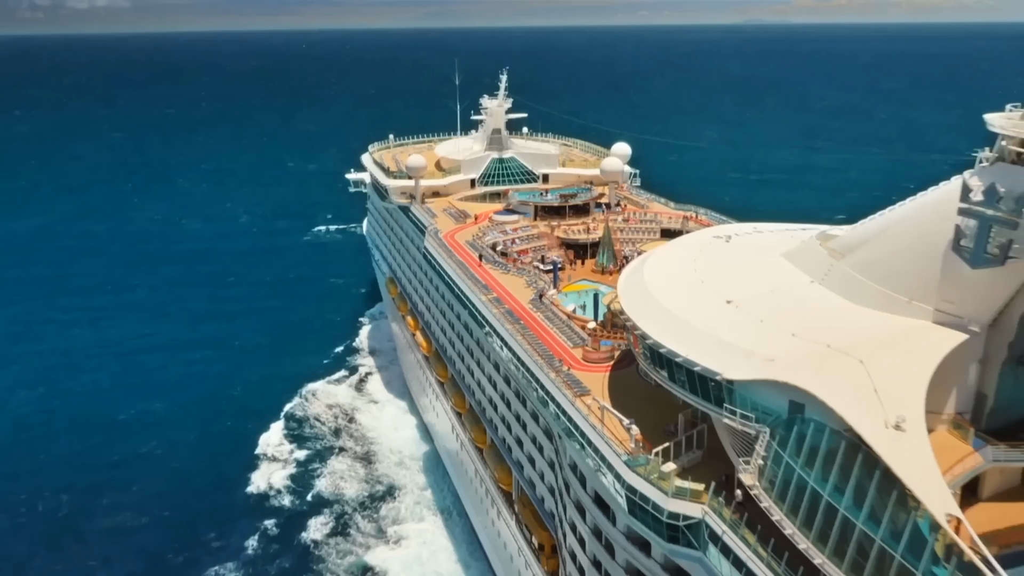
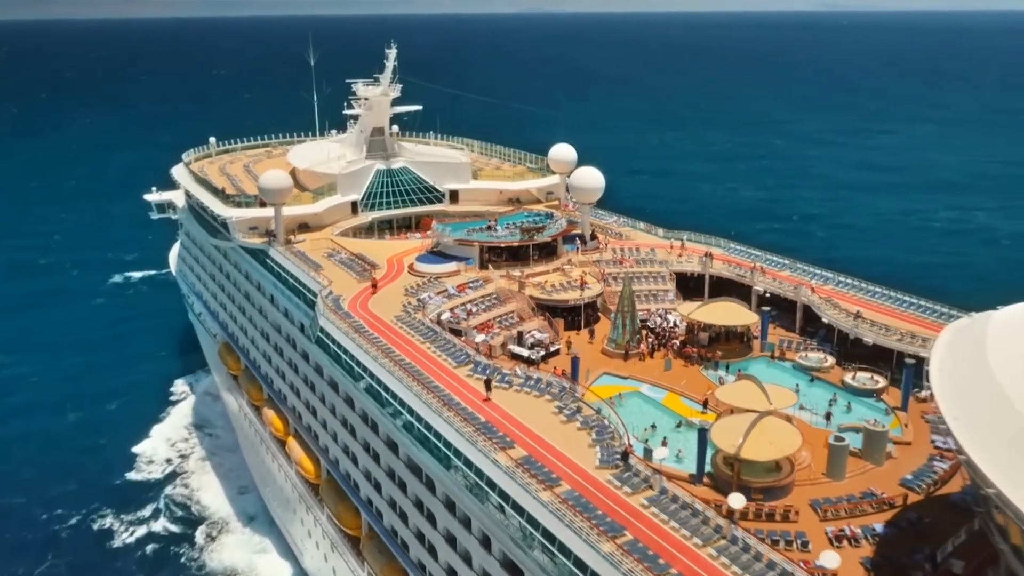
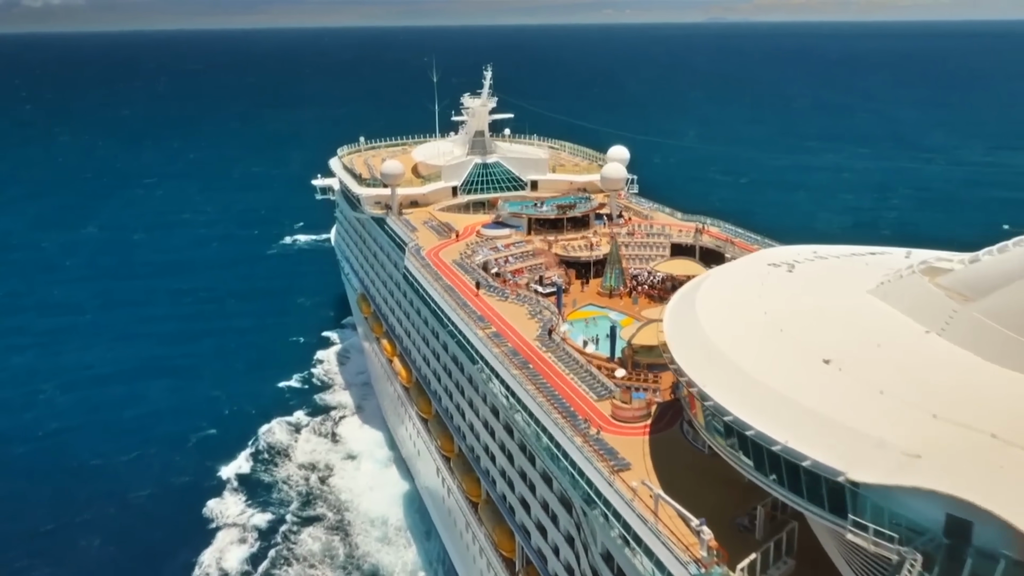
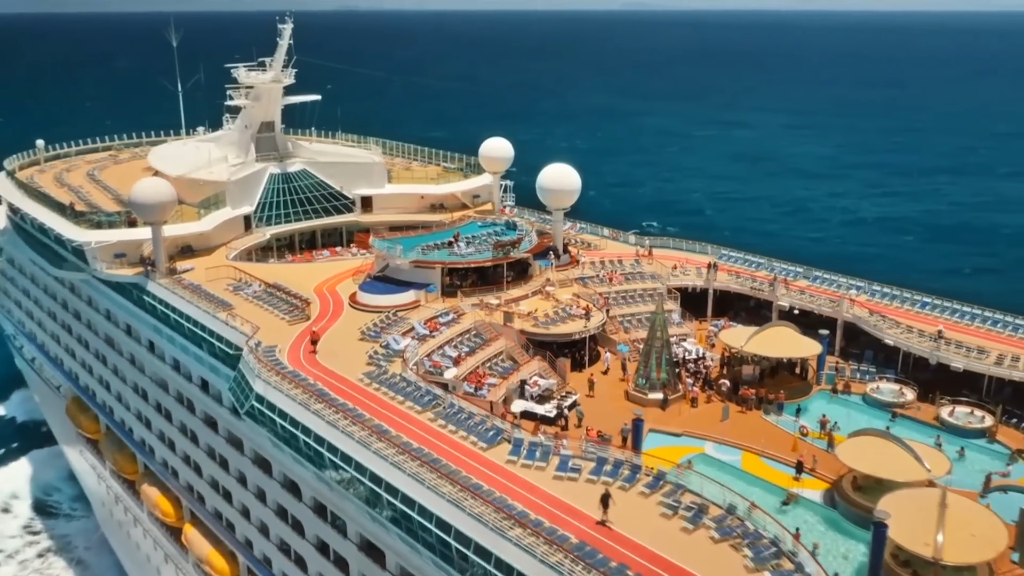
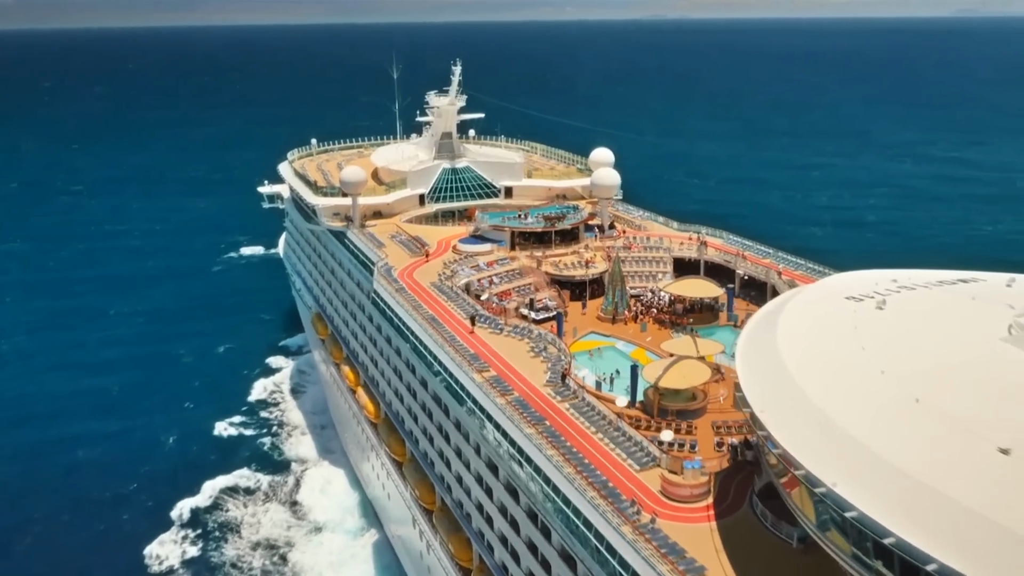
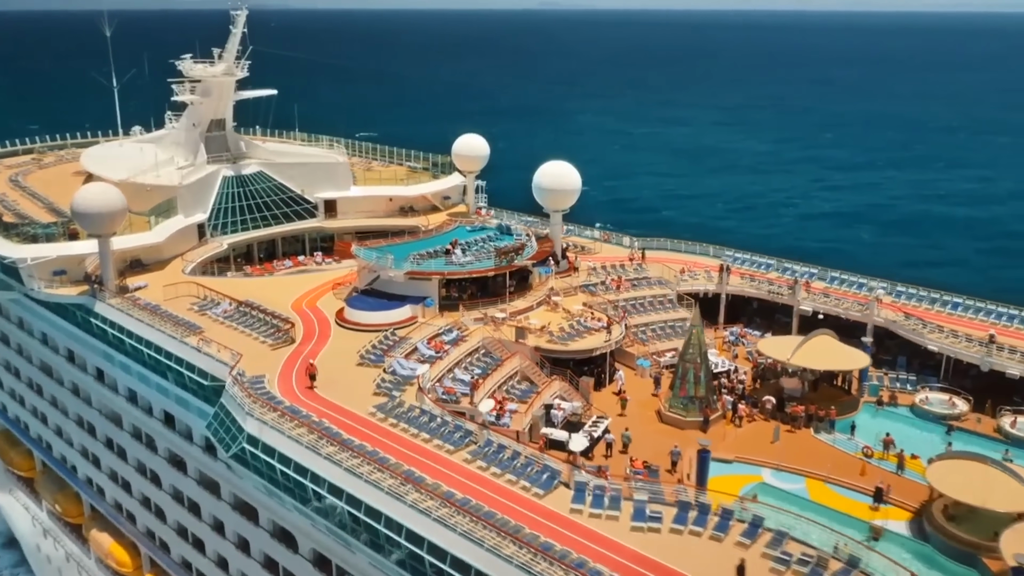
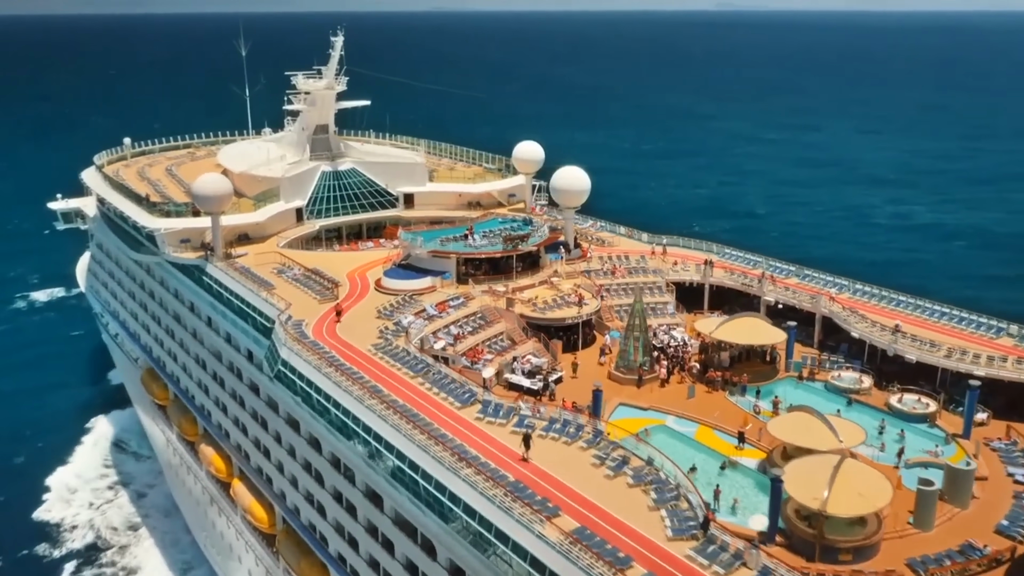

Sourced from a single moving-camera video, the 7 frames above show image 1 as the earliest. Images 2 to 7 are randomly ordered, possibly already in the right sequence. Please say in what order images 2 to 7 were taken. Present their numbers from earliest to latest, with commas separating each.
3, 5, 2, 7, 4, 6
